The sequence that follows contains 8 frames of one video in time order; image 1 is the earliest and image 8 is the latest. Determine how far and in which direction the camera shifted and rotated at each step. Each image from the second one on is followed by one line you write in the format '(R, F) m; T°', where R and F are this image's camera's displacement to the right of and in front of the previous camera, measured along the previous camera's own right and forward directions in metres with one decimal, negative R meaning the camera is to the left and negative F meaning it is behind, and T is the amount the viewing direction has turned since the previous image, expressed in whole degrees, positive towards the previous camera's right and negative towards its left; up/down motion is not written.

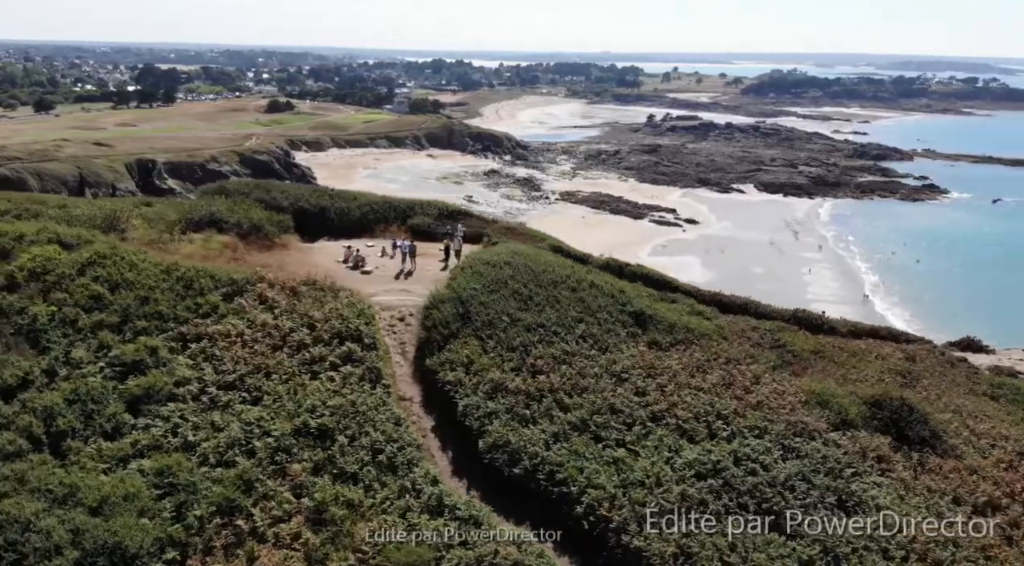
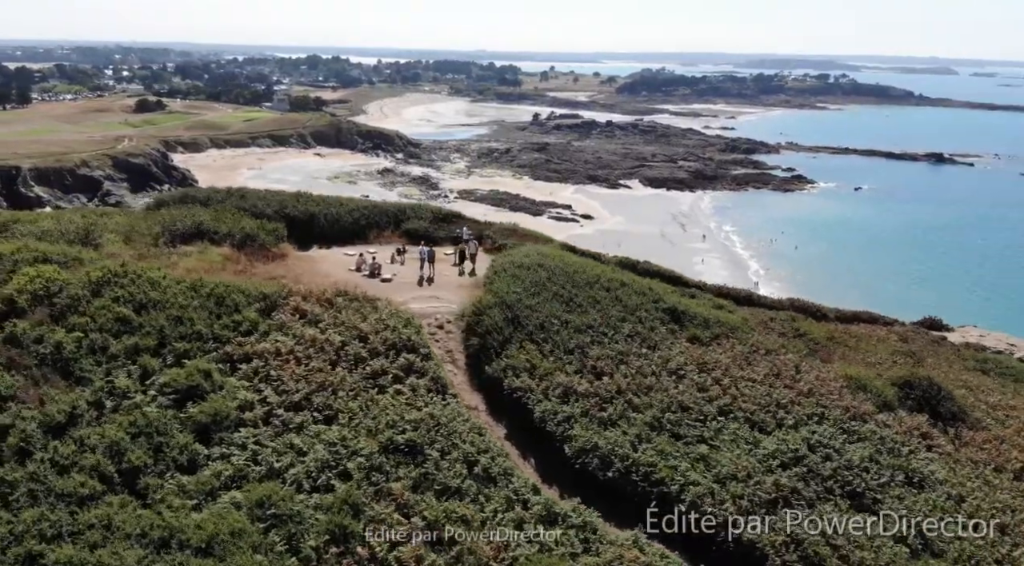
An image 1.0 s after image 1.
(-4.1, +0.5) m; +8°
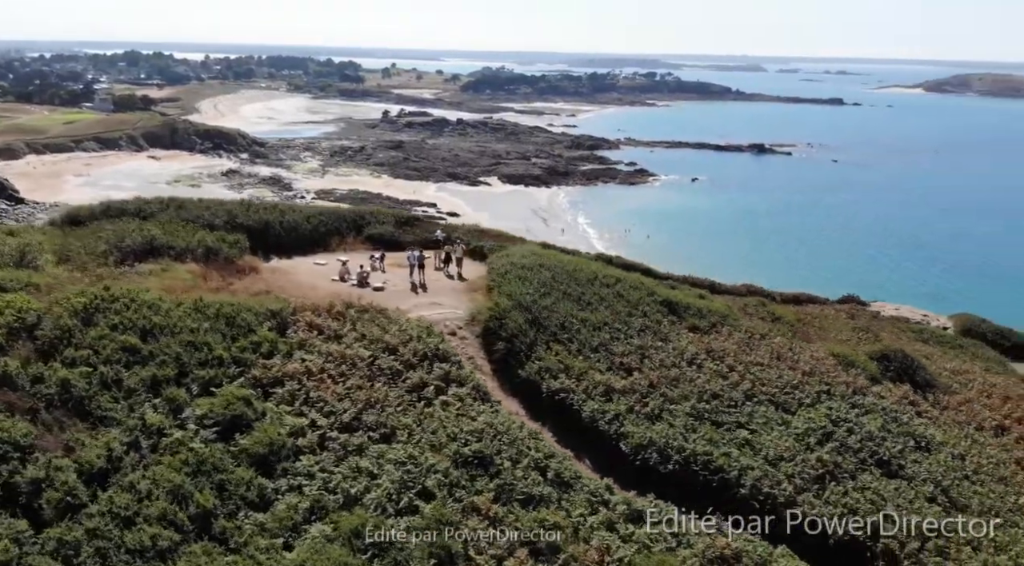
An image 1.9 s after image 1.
(-4.0, +0.6) m; +10°
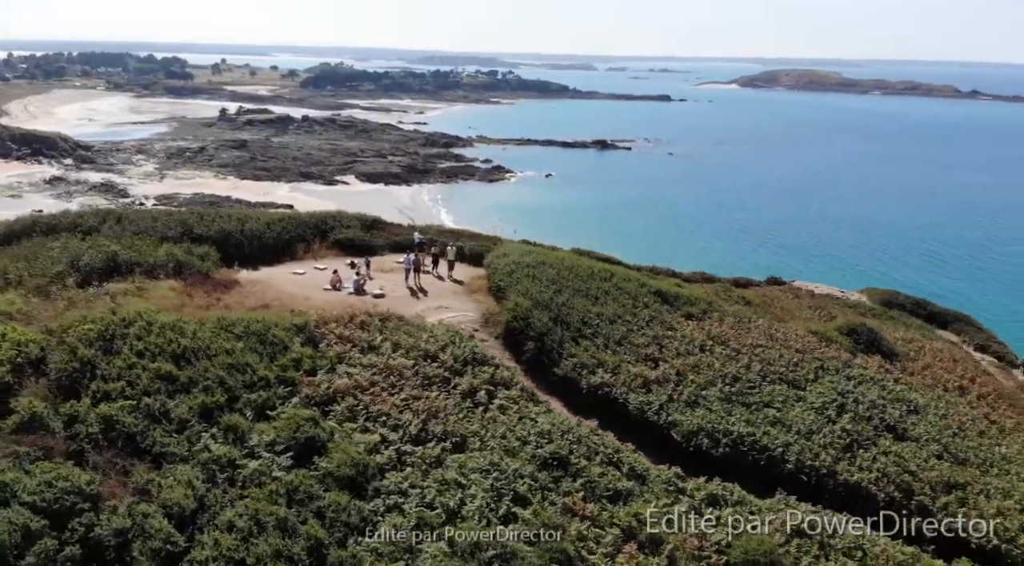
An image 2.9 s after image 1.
(-4.1, +0.5) m; +10°
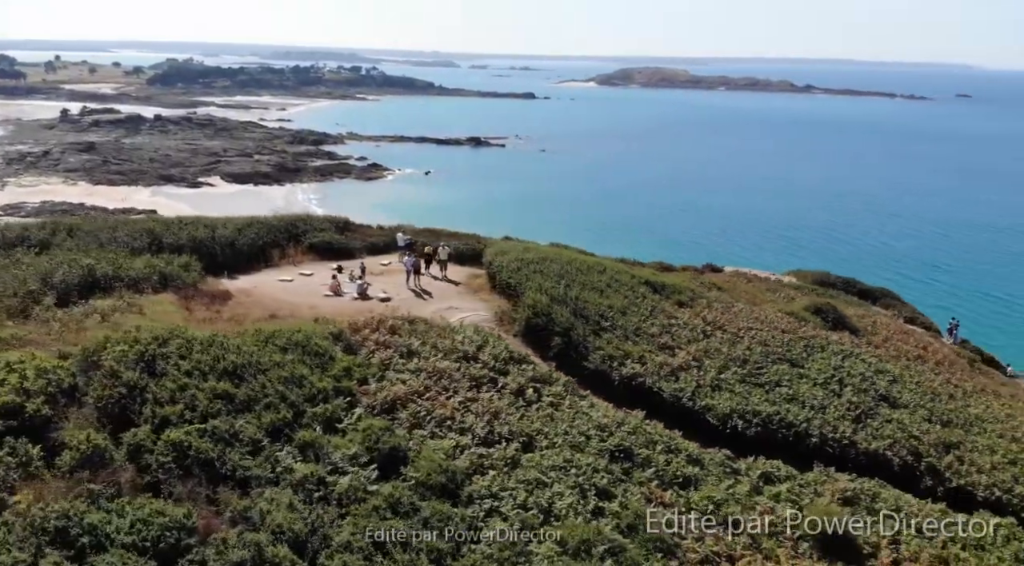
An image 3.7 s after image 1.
(-3.6, +0.3) m; +9°
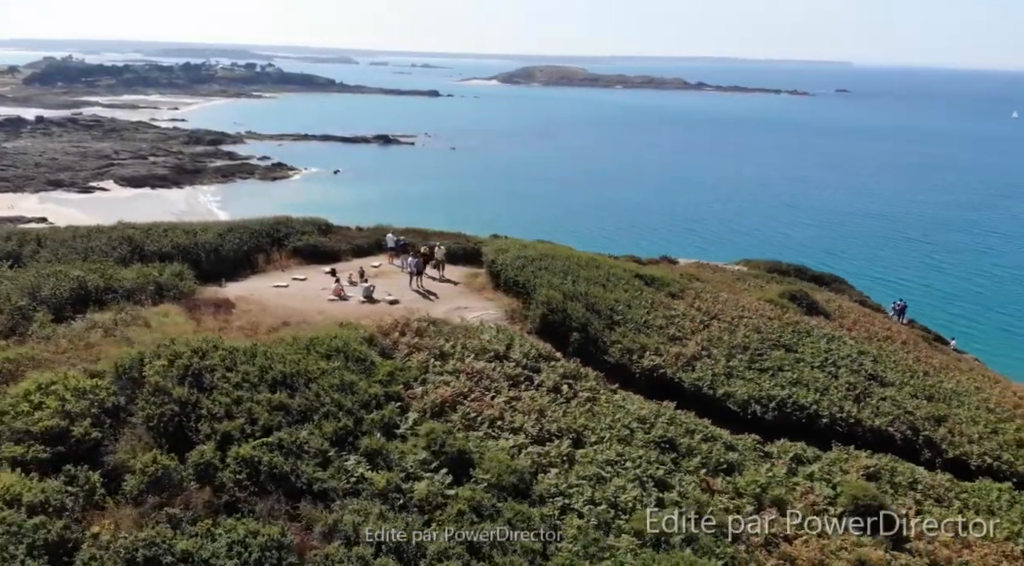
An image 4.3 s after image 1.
(-2.6, +0.2) m; +6°
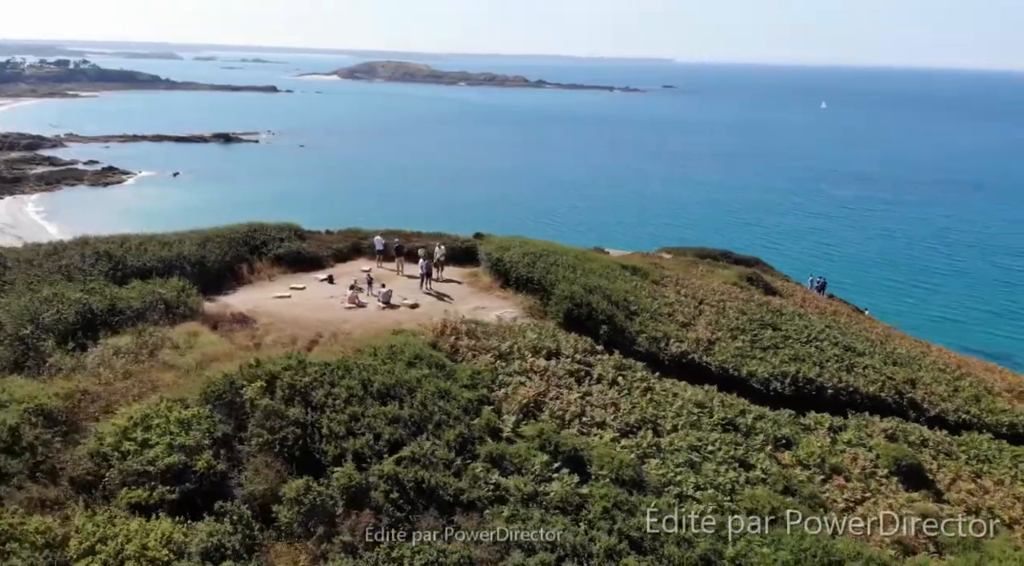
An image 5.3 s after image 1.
(-4.3, +0.4) m; +10°
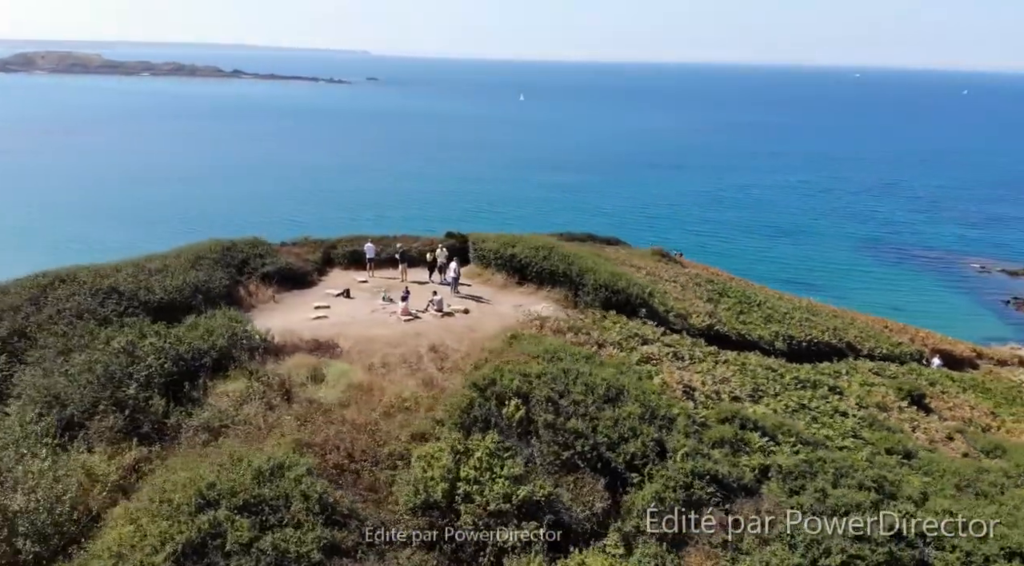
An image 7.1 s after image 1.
(-8.0, +1.4) m; +20°
